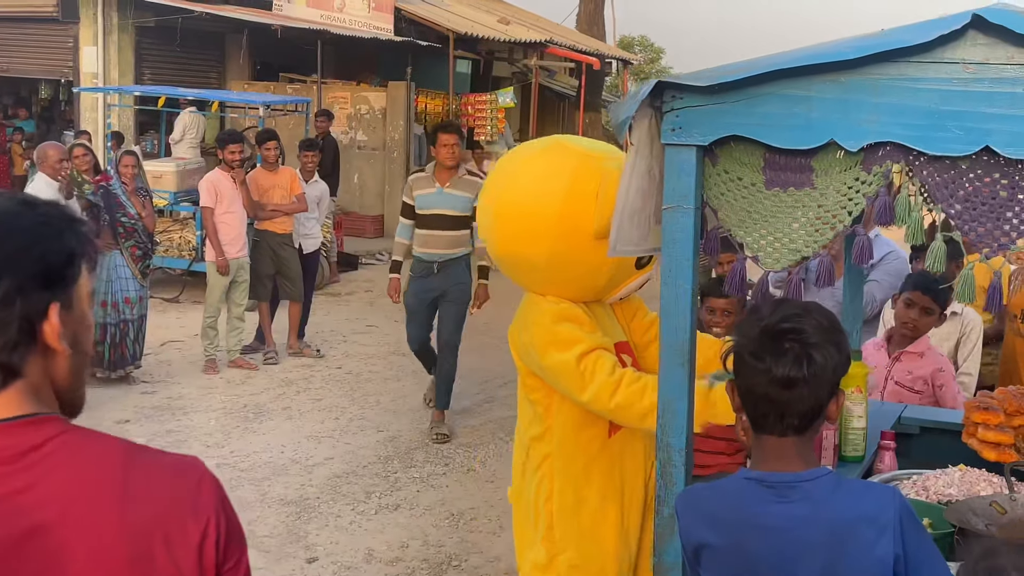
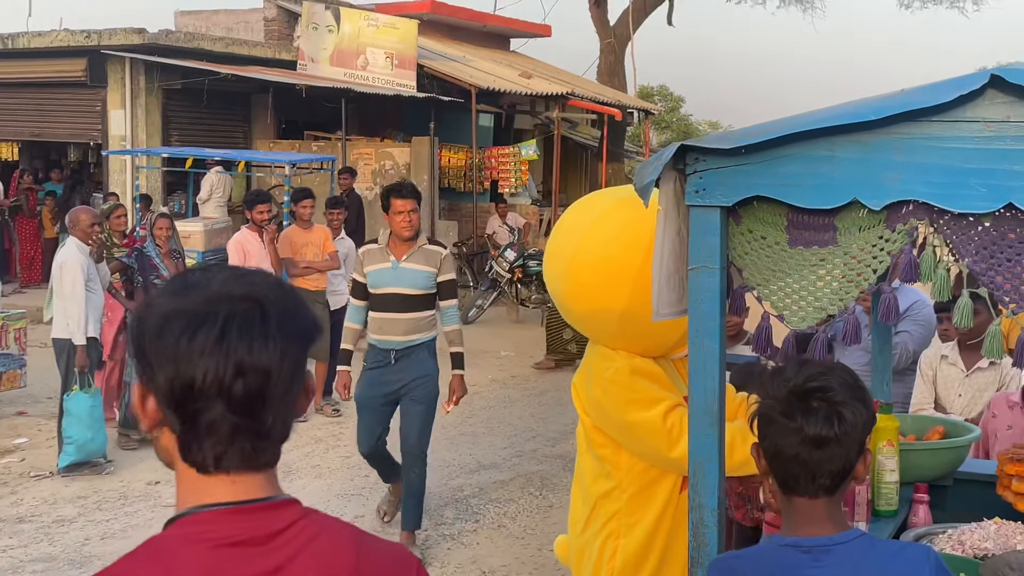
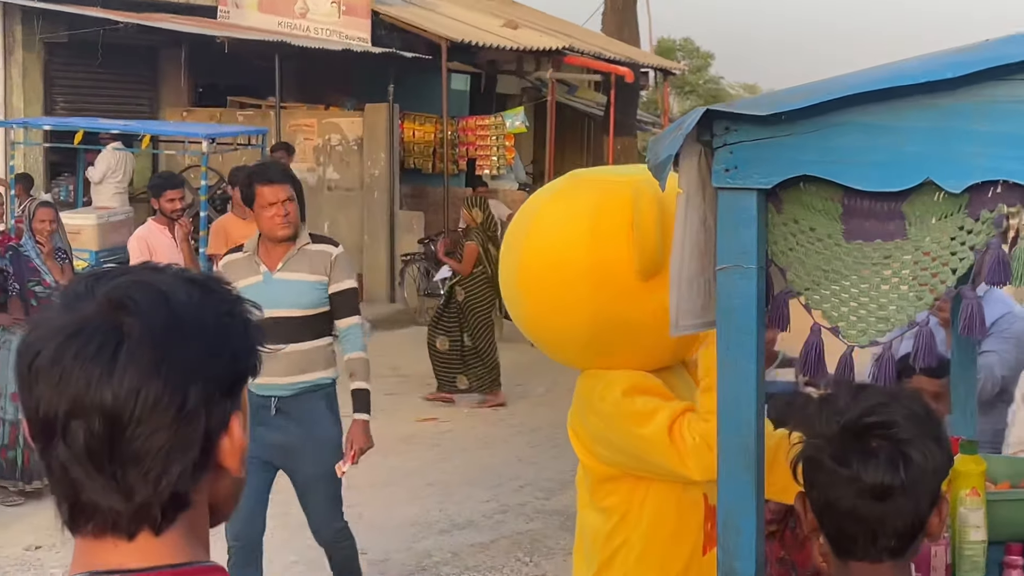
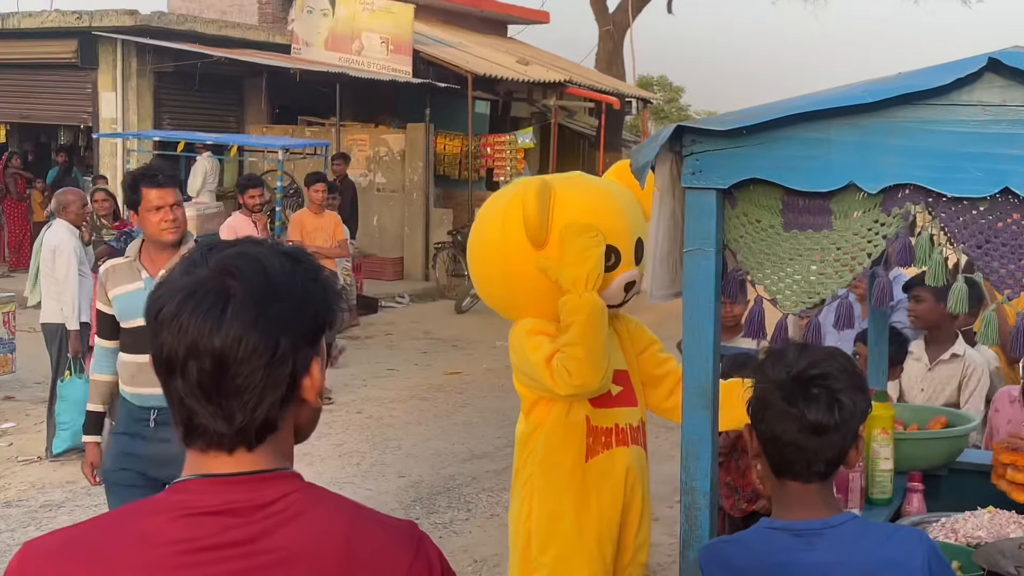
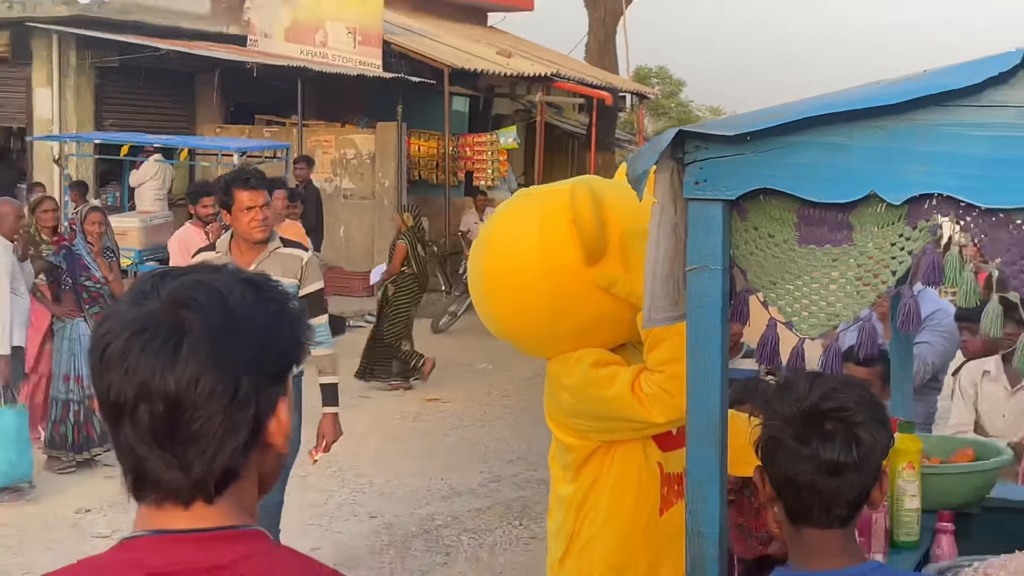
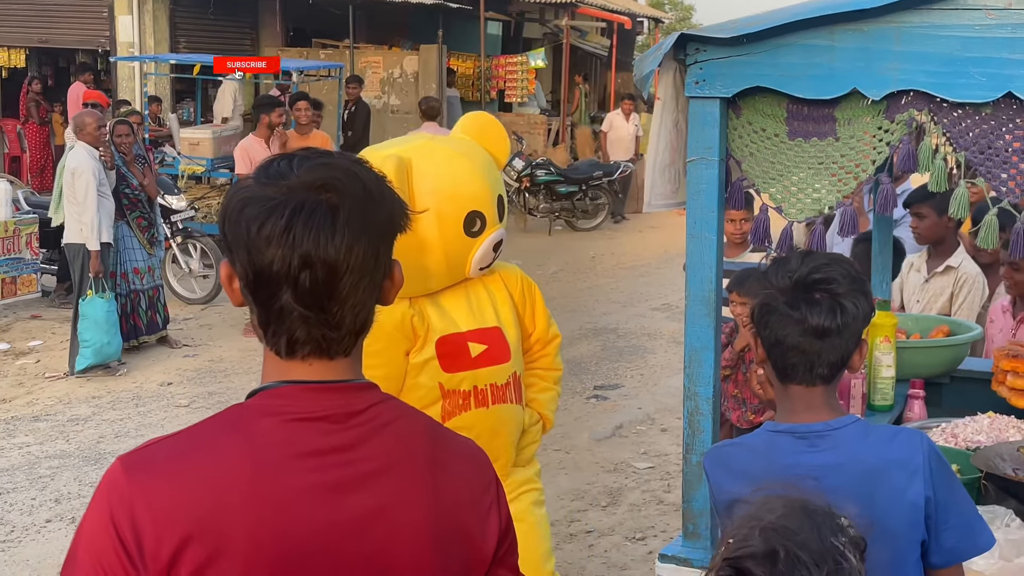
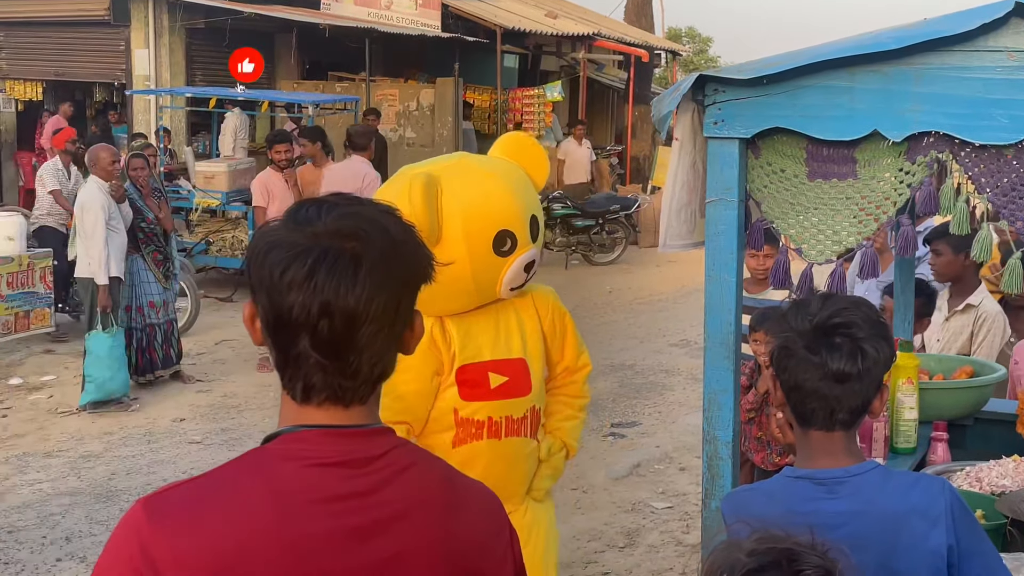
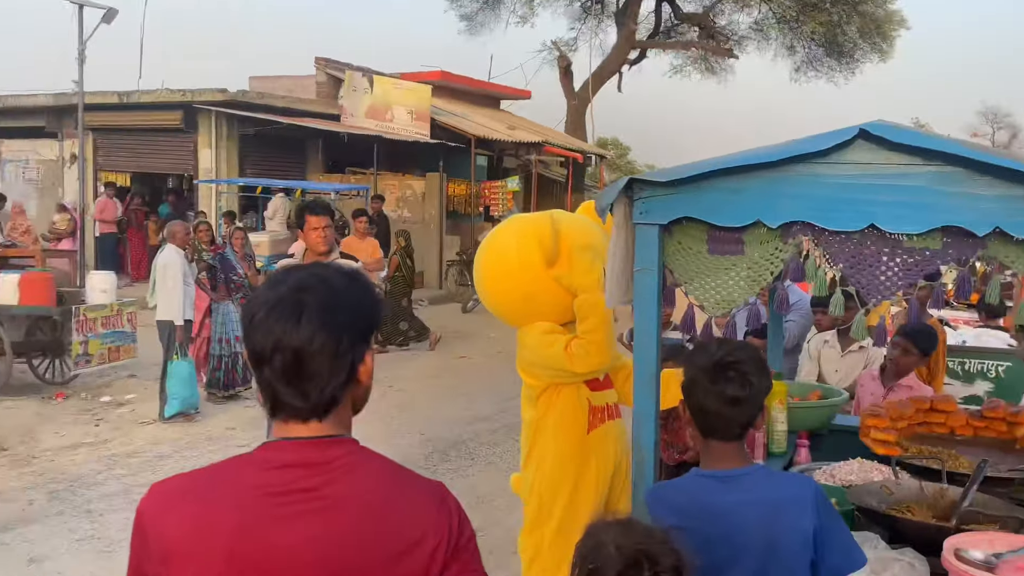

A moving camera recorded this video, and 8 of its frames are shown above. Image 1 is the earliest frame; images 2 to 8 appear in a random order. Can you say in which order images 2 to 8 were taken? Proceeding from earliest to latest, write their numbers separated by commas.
2, 3, 5, 8, 4, 7, 6
